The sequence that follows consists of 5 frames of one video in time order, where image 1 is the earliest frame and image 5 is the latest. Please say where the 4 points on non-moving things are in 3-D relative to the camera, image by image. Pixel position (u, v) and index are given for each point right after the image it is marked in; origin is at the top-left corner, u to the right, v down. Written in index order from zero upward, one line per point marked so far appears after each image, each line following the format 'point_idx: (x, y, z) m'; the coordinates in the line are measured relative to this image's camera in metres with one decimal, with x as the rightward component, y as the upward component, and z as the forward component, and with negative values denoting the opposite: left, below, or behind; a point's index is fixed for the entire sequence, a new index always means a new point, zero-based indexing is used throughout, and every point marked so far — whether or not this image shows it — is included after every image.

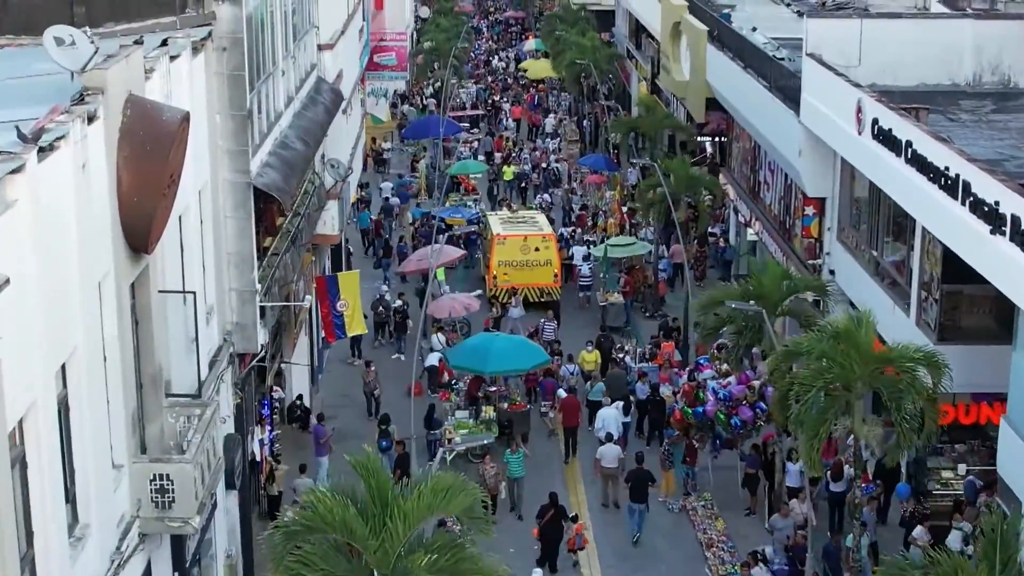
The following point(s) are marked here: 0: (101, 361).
0: (-3.8, -0.7, +14.8) m
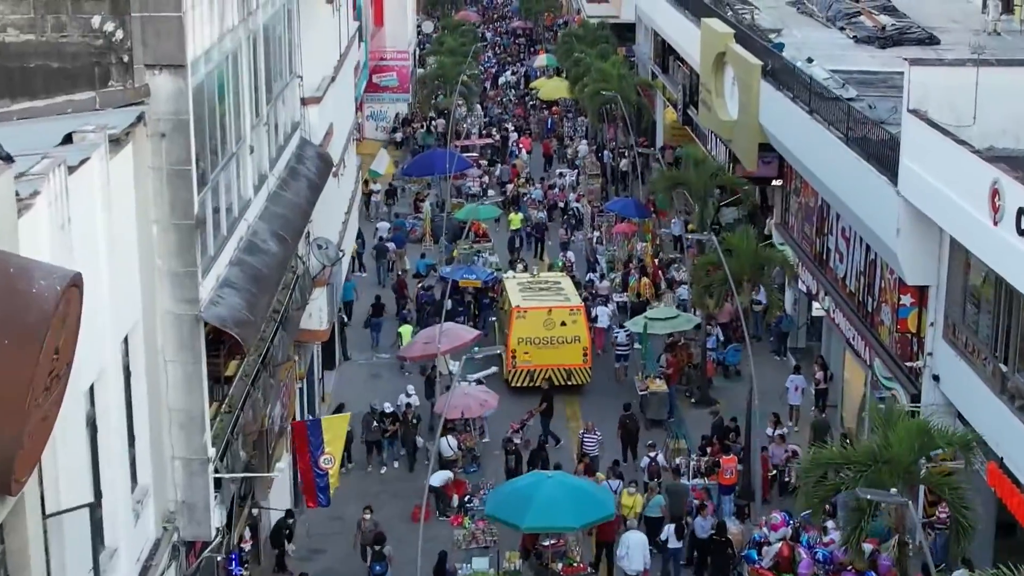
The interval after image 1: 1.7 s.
0: (-3.4, -2.3, +9.2) m
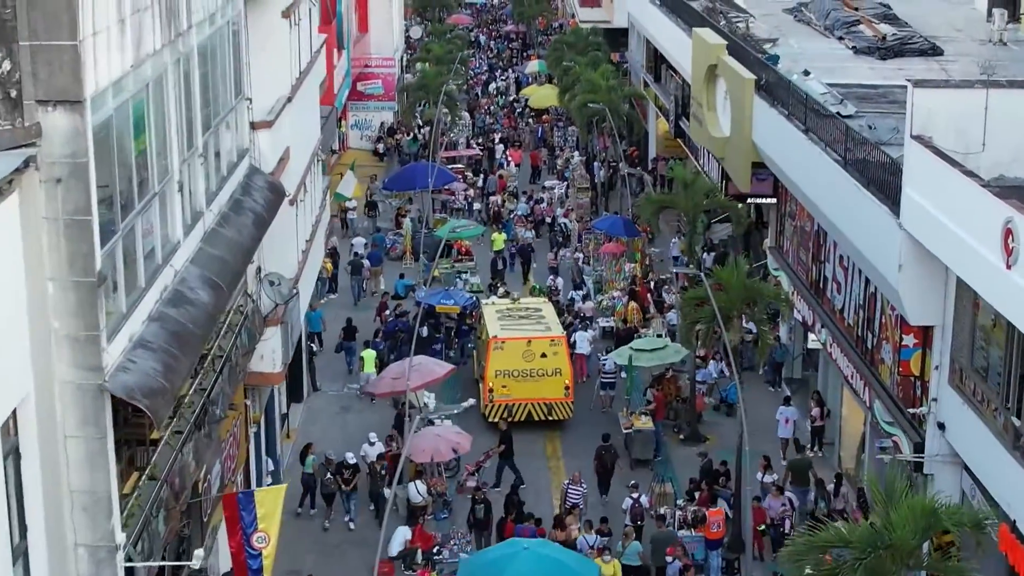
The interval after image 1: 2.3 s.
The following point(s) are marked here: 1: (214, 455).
0: (-3.9, -2.9, +7.3) m
1: (-3.5, -2.0, +18.9) m
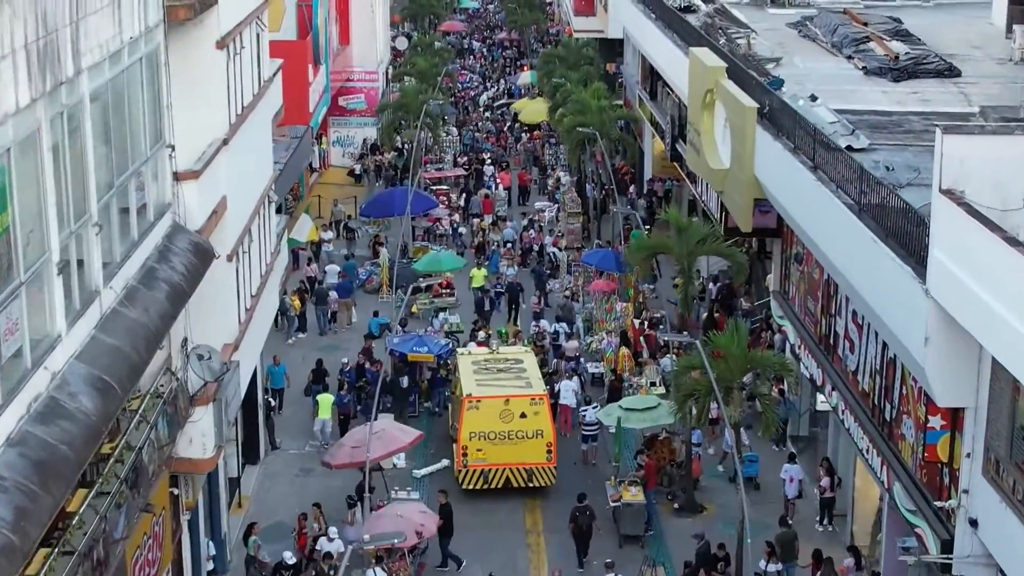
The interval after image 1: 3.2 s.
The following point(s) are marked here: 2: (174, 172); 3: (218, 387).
0: (-4.3, -3.8, +4.3) m
1: (-3.9, -2.9, +15.9) m
2: (-4.0, +1.3, +18.7) m
3: (-3.7, -1.2, +19.9) m
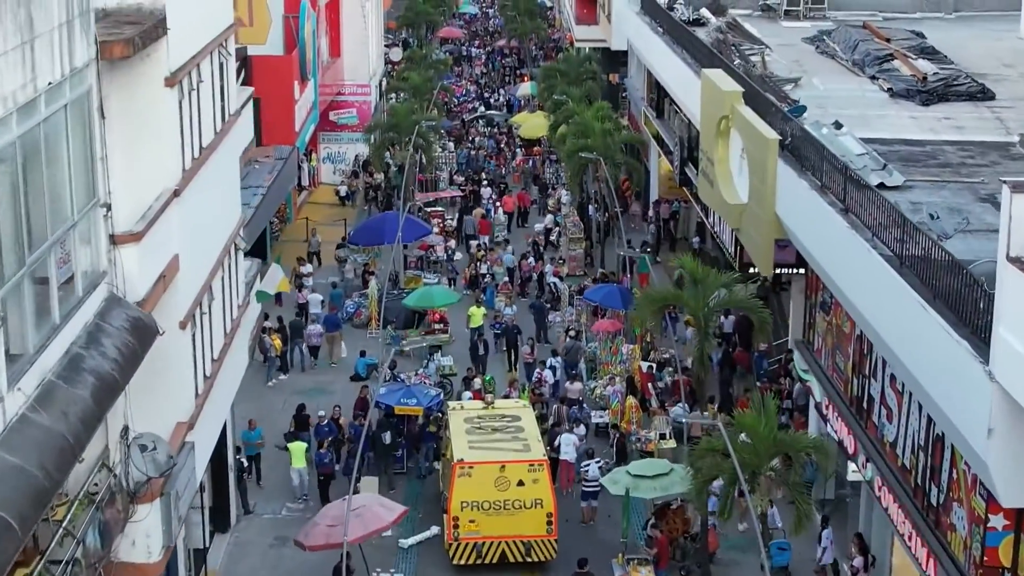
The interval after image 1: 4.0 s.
0: (-4.3, -4.6, +1.6) m
1: (-4.0, -3.7, +13.2) m
2: (-4.0, +0.5, +16.0) m
3: (-3.8, -2.0, +17.2) m
